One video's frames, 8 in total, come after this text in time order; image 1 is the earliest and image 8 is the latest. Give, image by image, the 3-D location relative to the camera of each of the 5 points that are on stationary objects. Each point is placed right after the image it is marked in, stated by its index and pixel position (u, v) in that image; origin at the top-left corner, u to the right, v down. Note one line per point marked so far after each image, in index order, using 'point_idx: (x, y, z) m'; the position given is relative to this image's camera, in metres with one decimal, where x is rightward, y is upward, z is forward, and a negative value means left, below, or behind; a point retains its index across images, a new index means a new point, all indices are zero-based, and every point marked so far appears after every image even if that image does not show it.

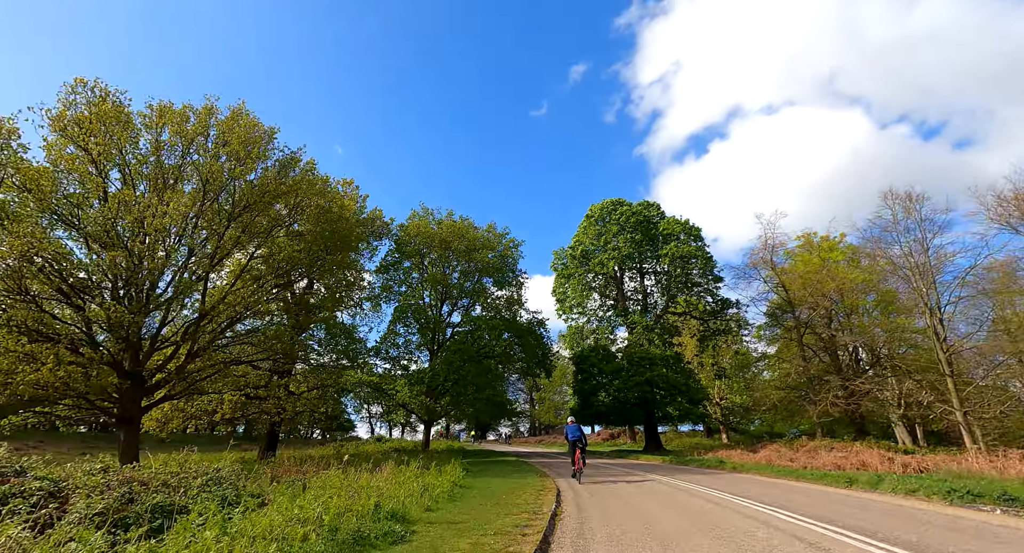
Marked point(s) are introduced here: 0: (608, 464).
0: (+4.1, -8.0, +19.9) m
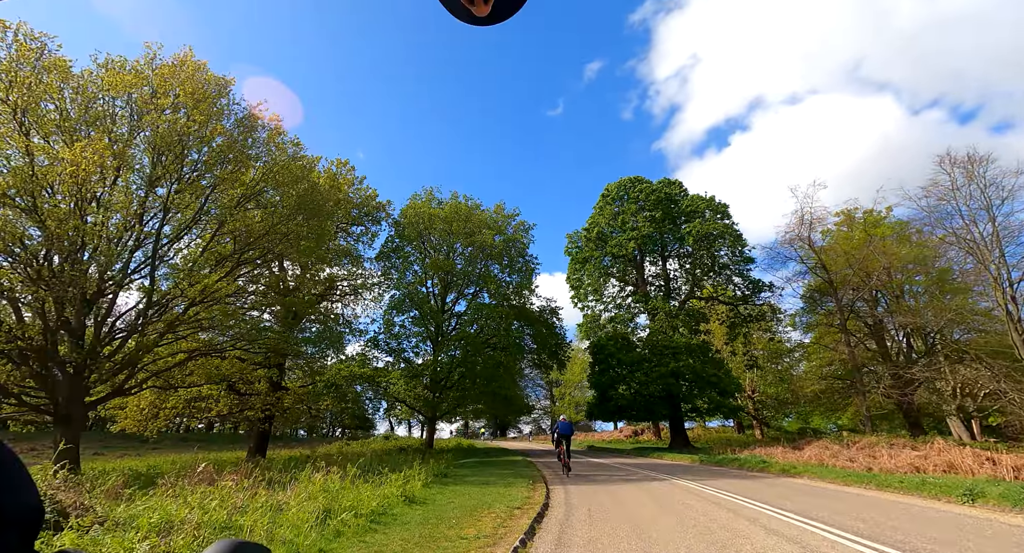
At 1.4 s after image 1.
0: (+4.3, -6.9, +17.4) m
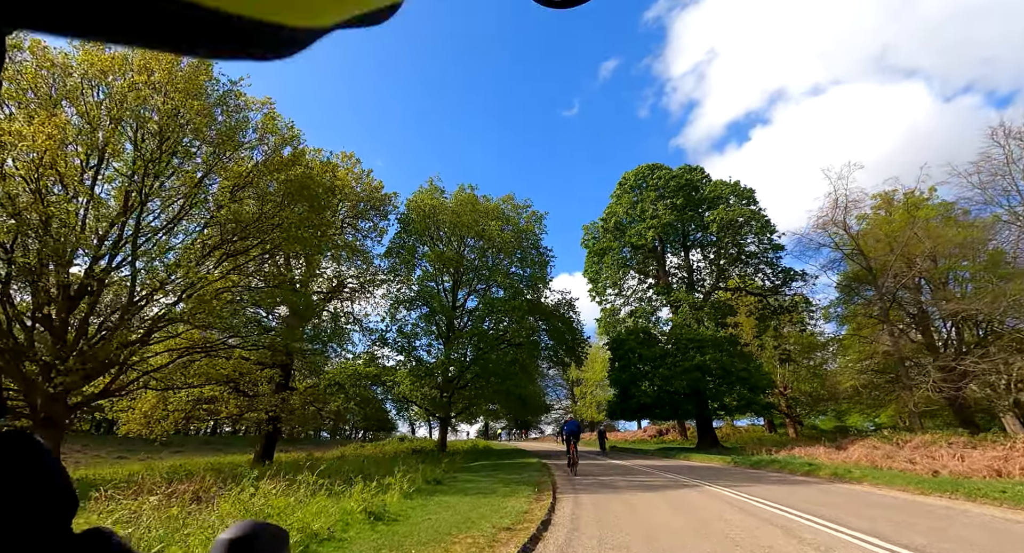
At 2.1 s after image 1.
0: (+4.7, -6.4, +15.9) m
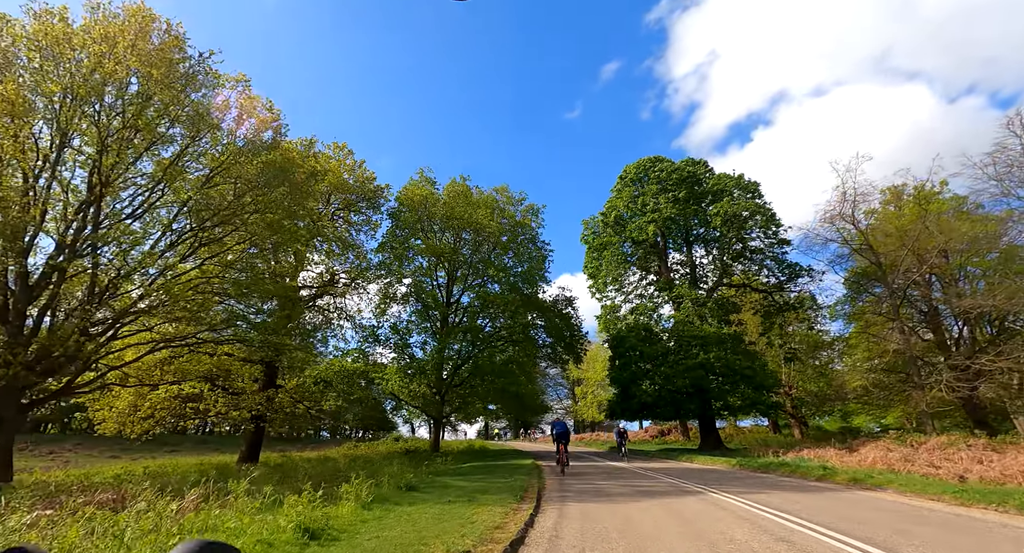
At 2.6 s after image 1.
0: (+4.5, -6.2, +15.0) m
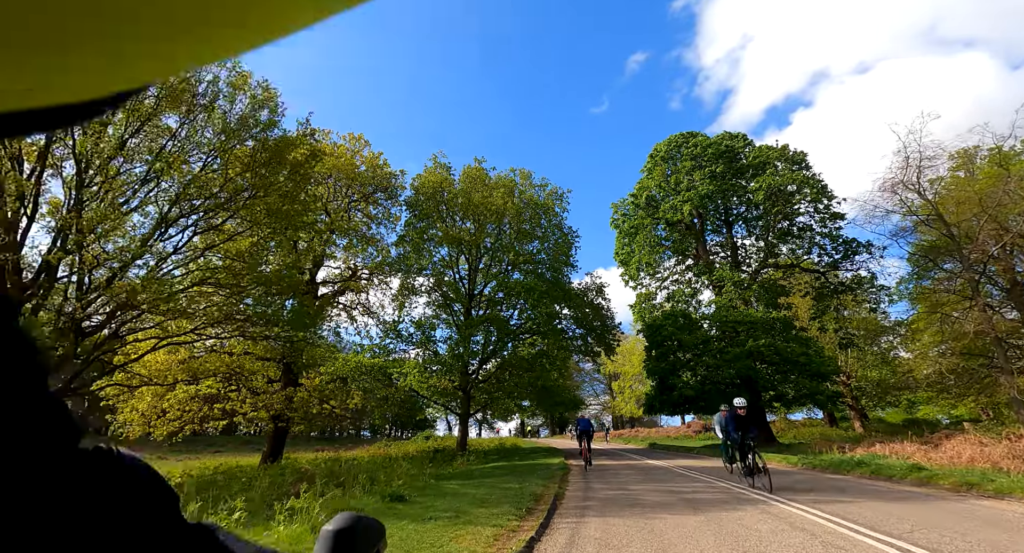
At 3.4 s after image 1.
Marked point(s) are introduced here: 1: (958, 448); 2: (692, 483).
0: (+5.2, -5.4, +13.3) m
1: (+11.7, -4.5, +12.2) m
2: (+3.7, -4.2, +9.4) m
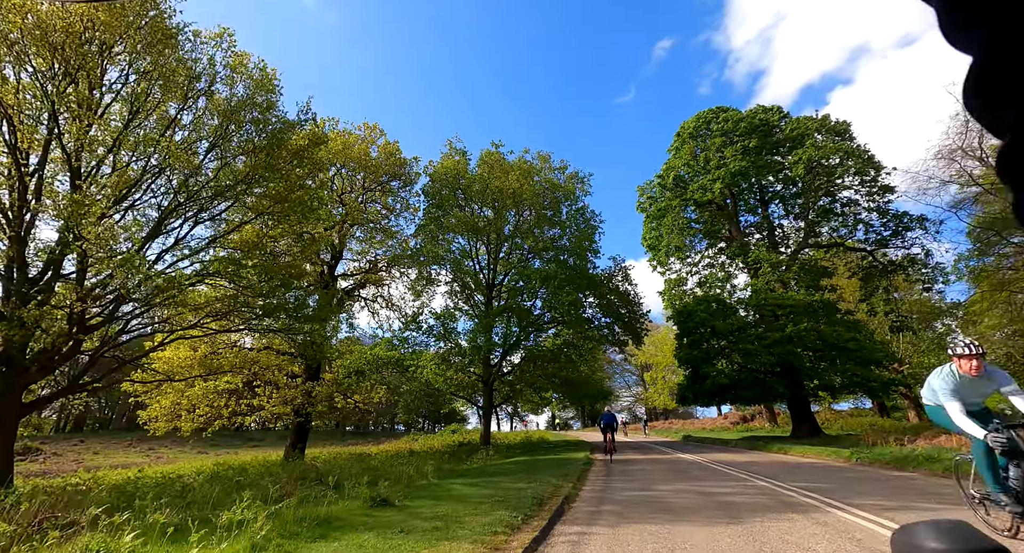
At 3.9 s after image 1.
0: (+5.7, -4.8, +12.1) m
1: (+12.1, -3.8, +10.7) m
2: (+3.9, -3.7, +8.3) m
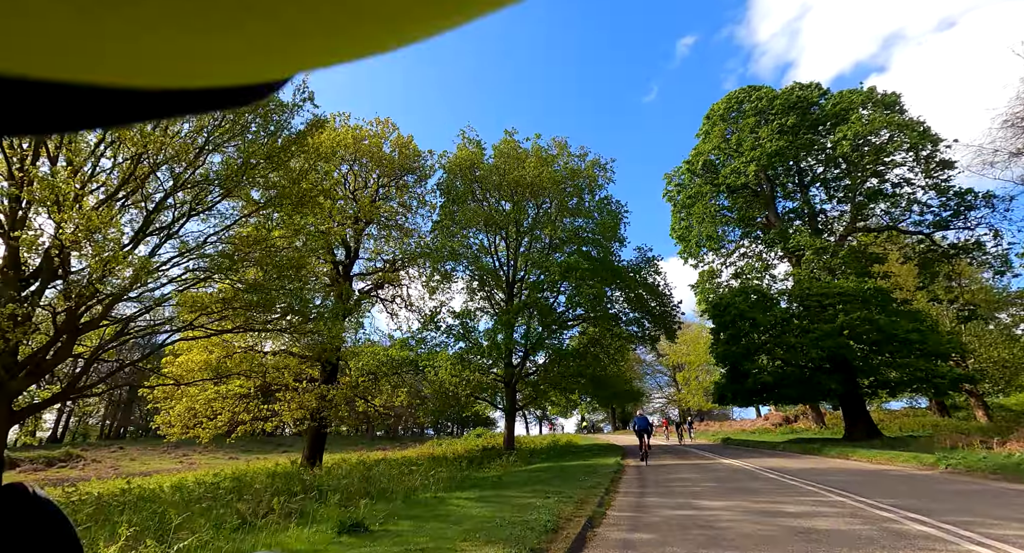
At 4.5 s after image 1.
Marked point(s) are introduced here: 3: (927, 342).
0: (+6.2, -4.4, +10.6) m
1: (+12.4, -3.1, +8.8) m
2: (+4.2, -3.2, +6.9) m
3: (+16.4, -2.6, +18.8) m
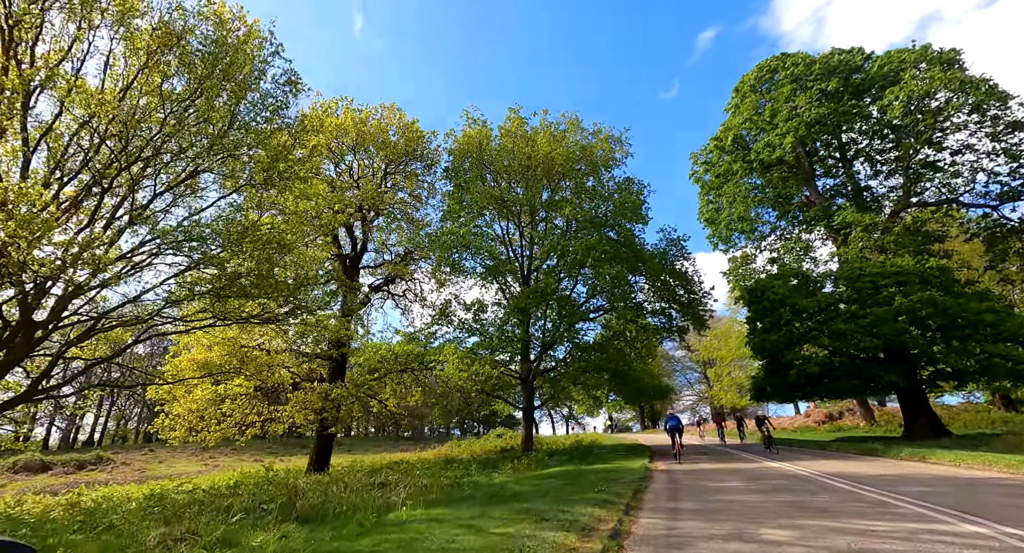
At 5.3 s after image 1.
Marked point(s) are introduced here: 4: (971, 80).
0: (+6.4, -3.7, +8.8) m
1: (+12.5, -2.4, +6.7) m
2: (+4.1, -2.7, +5.2) m
3: (+16.9, -1.7, +16.4) m
4: (+18.6, +7.9, +19.1) m
